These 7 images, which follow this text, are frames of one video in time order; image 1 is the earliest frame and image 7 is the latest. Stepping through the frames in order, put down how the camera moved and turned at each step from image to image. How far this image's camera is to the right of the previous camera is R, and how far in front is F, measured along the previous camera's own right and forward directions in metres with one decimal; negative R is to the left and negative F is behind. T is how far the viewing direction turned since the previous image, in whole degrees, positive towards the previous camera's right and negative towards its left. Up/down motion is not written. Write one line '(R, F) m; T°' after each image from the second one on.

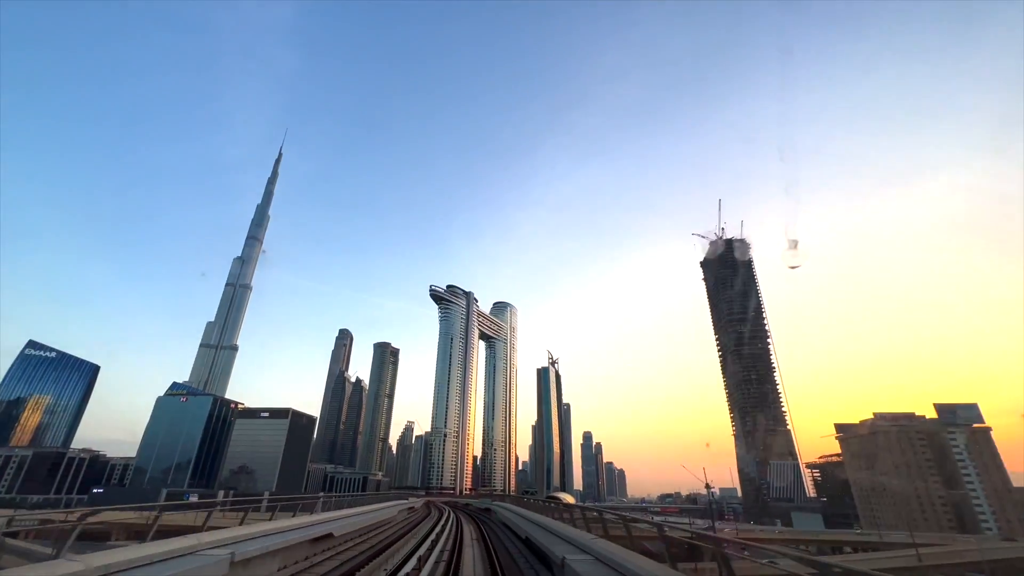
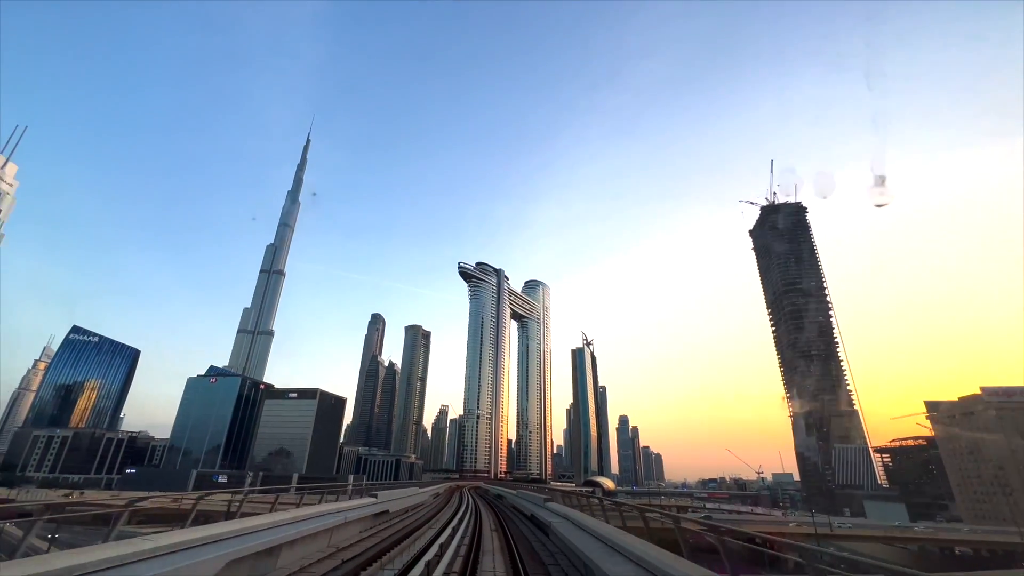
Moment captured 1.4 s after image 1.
(-0.2, +2.6) m; -4°
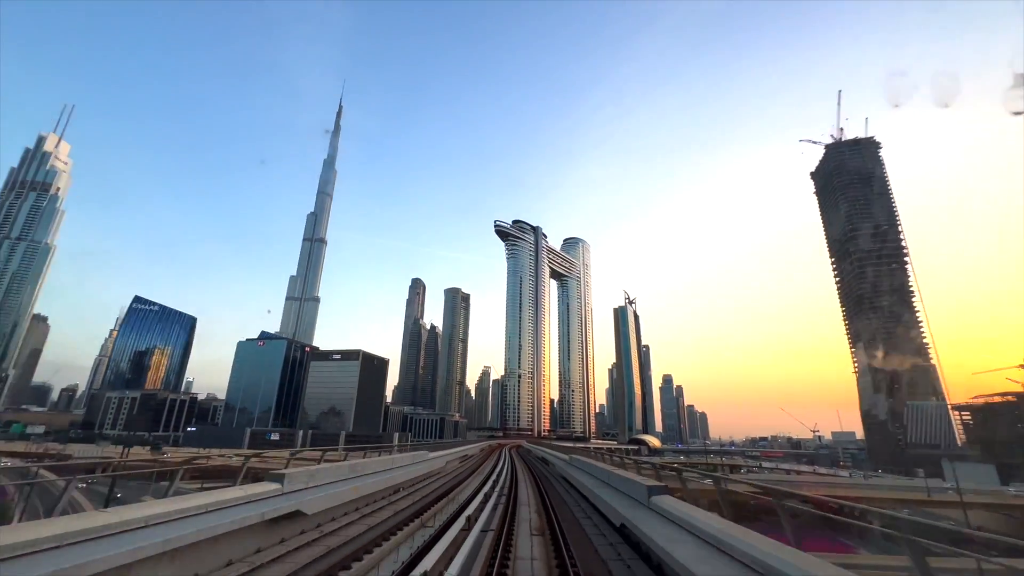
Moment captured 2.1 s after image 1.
(0.0, +1.4) m; -5°
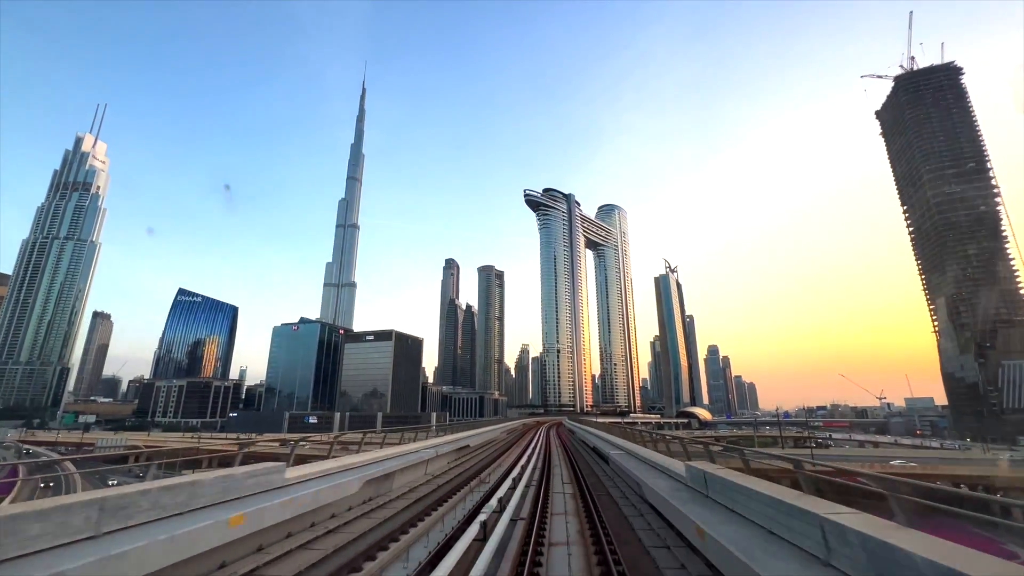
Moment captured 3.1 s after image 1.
(+0.1, +2.0) m; -5°
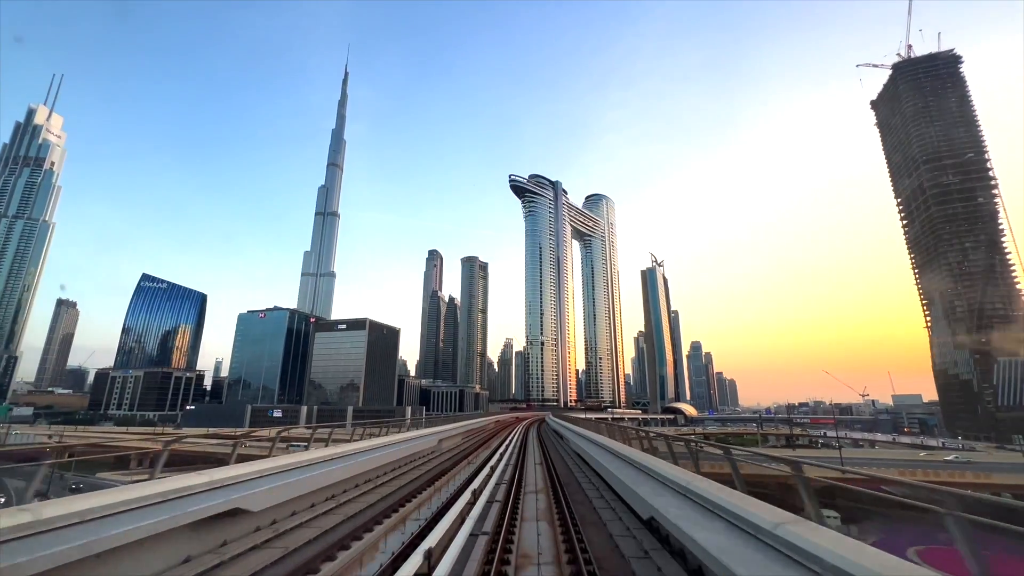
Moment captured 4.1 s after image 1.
(+0.2, +1.8) m; +2°
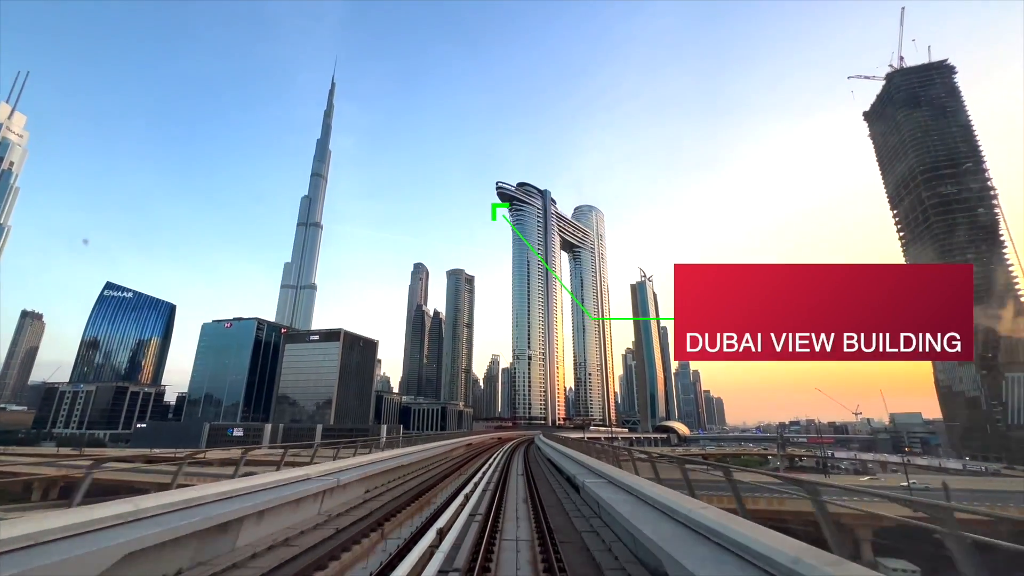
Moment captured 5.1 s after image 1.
(+0.1, +1.9) m; +2°
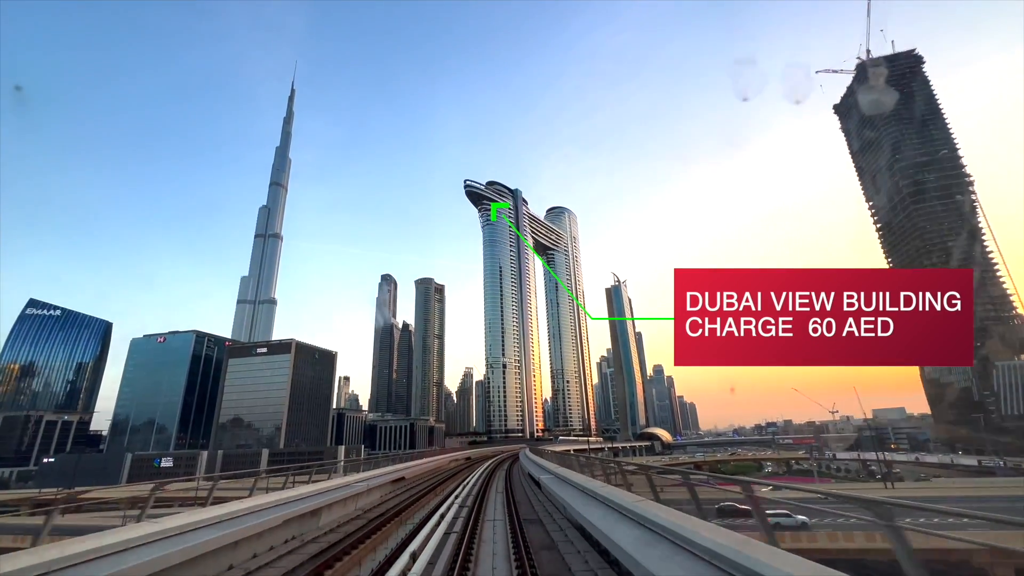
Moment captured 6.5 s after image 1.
(0.0, +2.5) m; +4°
